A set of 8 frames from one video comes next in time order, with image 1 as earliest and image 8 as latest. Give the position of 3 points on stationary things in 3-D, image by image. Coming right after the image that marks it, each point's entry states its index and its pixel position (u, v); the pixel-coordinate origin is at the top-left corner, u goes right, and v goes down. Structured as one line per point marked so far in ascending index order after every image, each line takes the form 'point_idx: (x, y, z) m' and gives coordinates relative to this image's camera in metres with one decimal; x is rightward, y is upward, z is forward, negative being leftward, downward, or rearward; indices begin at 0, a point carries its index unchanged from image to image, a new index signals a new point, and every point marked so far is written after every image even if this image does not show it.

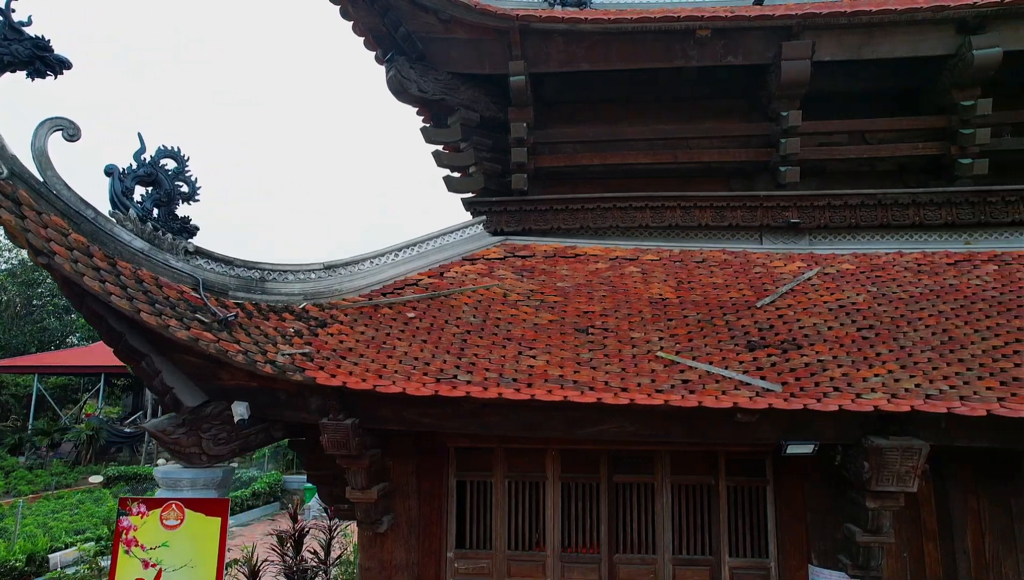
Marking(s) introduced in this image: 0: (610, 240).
0: (+1.1, +0.6, +5.8) m
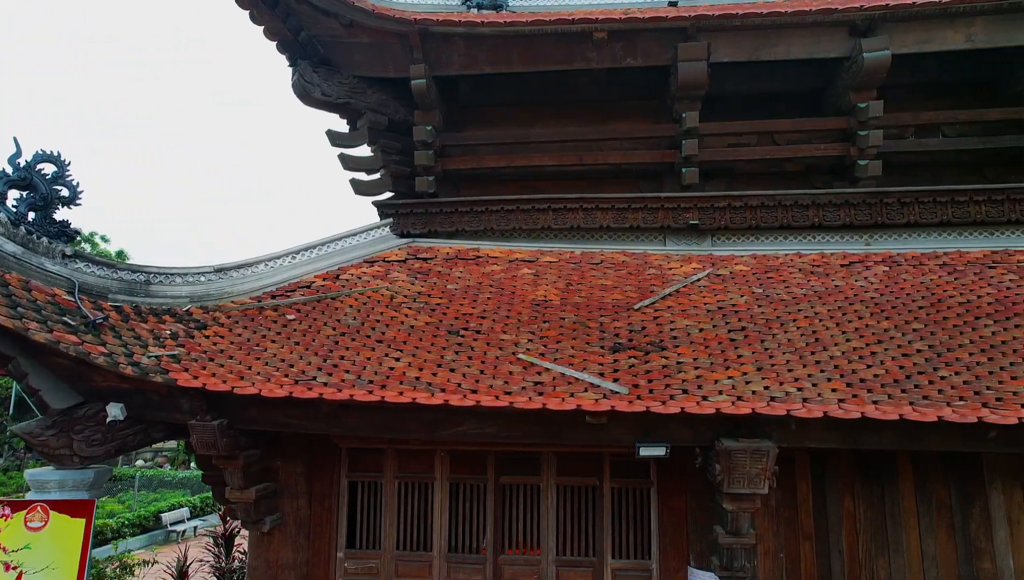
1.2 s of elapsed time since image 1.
0: (0.0, +0.5, +5.8) m
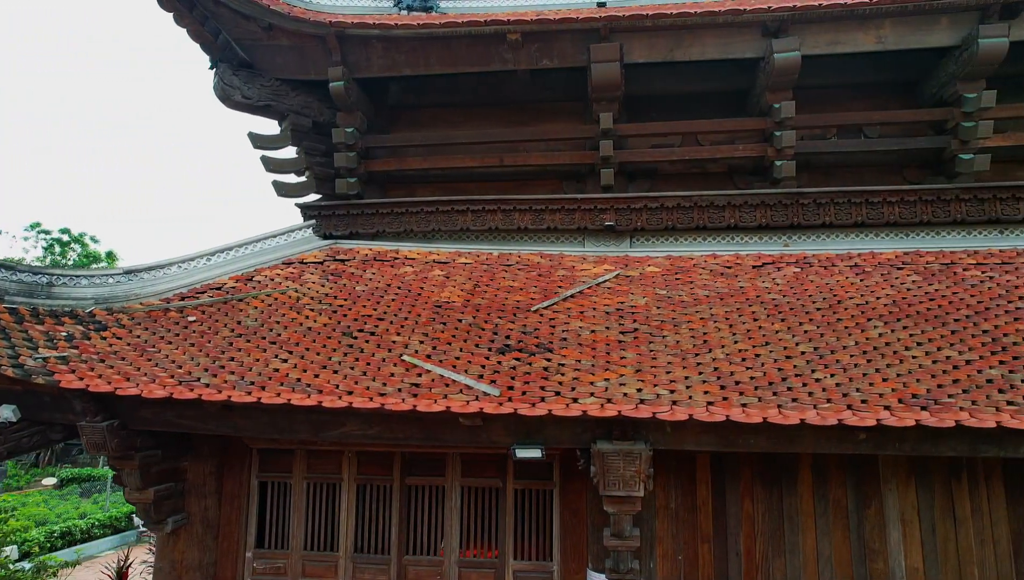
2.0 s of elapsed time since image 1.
0: (-0.9, +0.5, +5.9) m
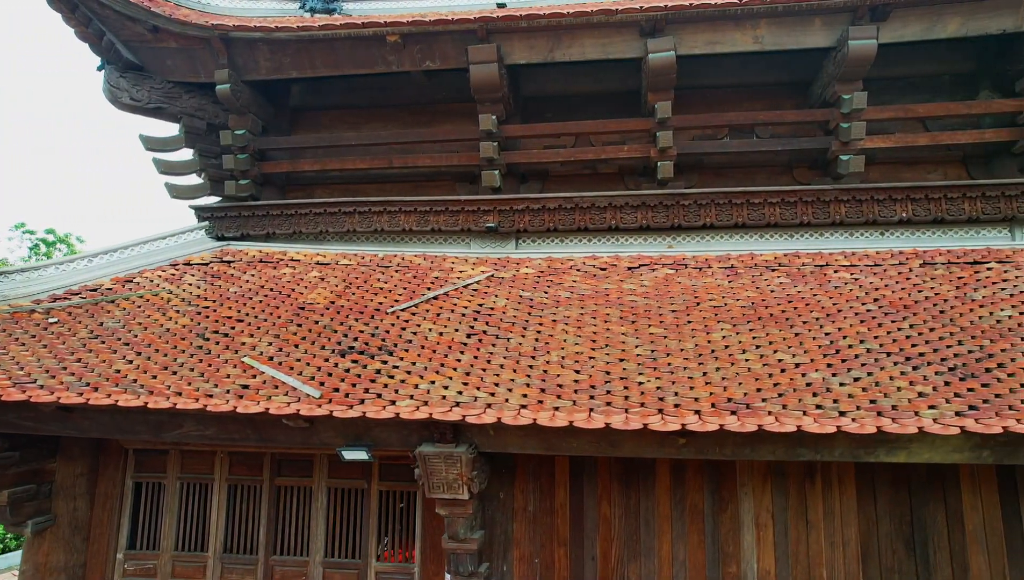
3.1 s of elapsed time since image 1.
0: (-2.1, +0.5, +5.9) m
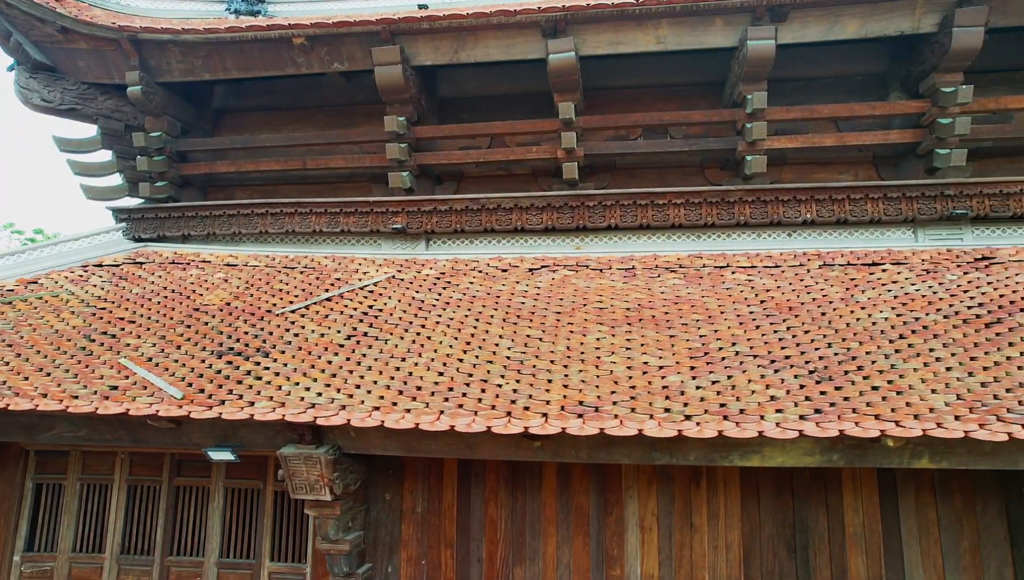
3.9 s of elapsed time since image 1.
0: (-3.1, +0.5, +5.9) m
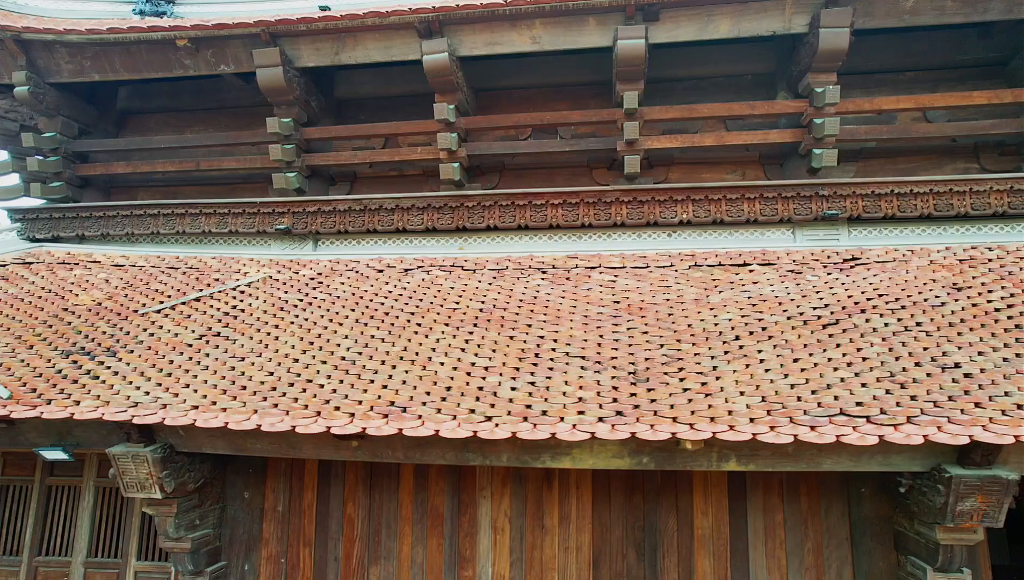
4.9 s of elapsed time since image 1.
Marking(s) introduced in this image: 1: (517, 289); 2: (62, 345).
0: (-4.3, +0.5, +5.9) m
1: (0.0, 0.0, +4.7) m
2: (-3.7, -0.5, +4.3) m
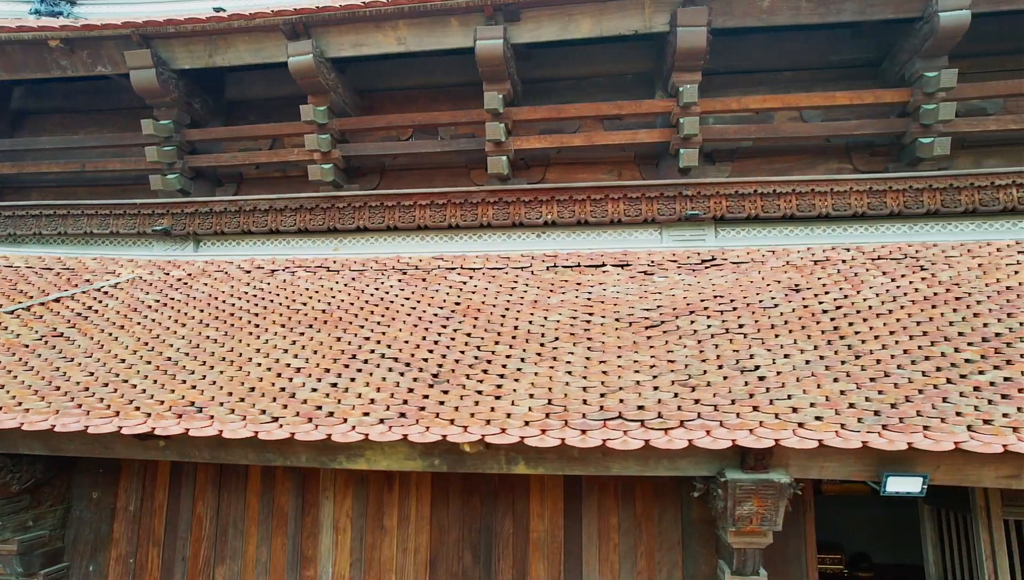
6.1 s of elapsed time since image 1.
0: (-5.7, +0.5, +5.9) m
1: (-1.3, 0.0, +4.7) m
2: (-5.1, -0.5, +4.3) m
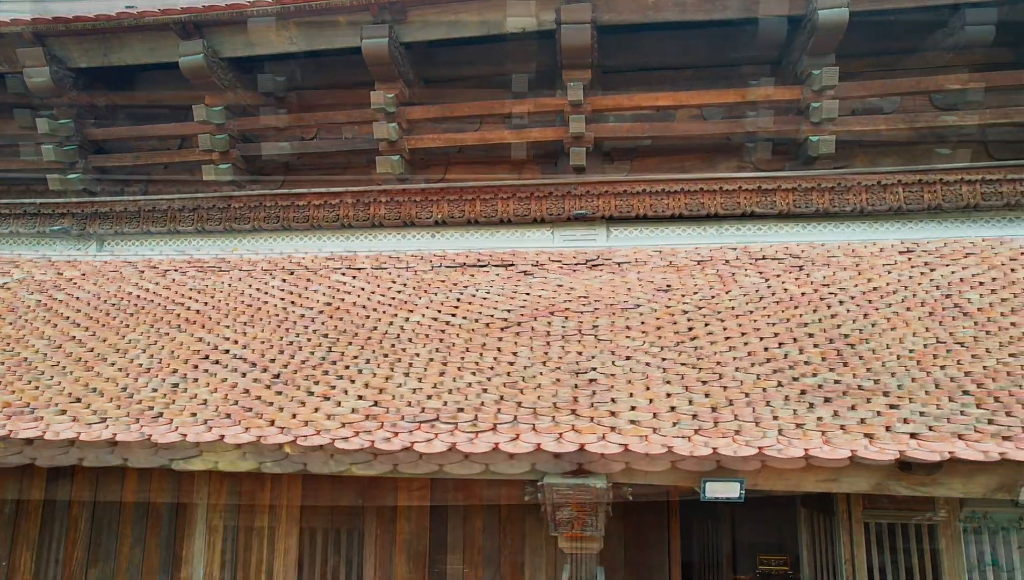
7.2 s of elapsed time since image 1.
0: (-6.7, +0.5, +5.9) m
1: (-2.3, 0.0, +4.6) m
2: (-6.1, -0.5, +4.2) m
